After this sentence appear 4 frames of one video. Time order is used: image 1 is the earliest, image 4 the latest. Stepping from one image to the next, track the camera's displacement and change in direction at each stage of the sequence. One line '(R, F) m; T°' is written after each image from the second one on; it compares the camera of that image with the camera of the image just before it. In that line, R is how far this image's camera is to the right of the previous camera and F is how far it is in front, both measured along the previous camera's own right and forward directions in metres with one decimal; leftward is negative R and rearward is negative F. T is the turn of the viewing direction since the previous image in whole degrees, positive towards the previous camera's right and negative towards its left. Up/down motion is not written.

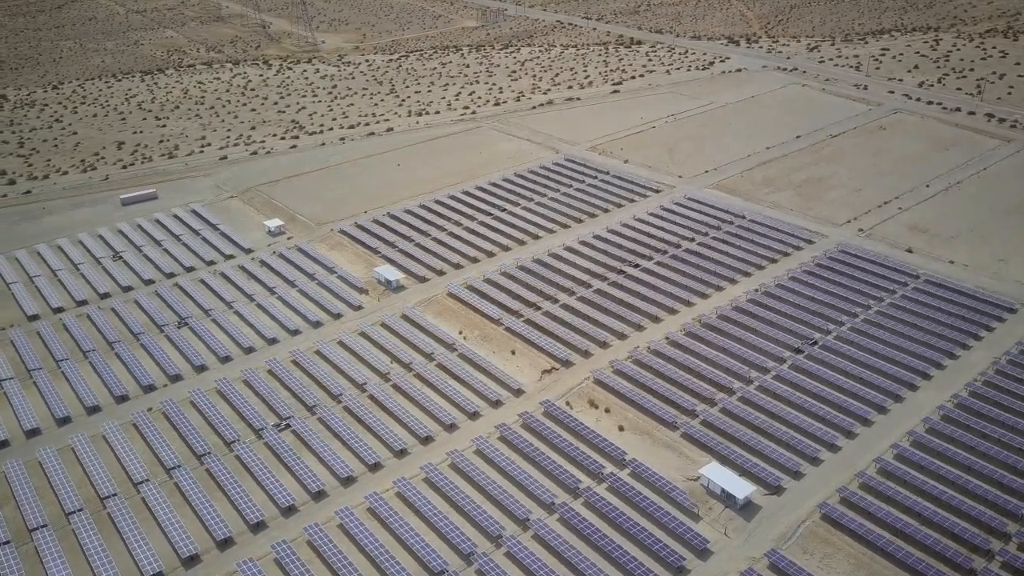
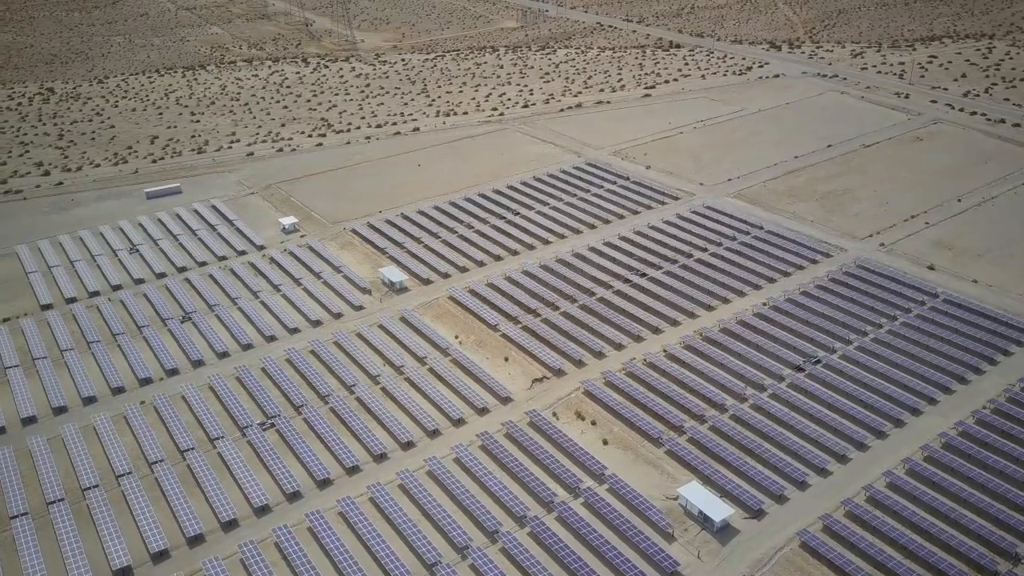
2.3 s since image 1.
(+2.6, +0.5) m; -3°
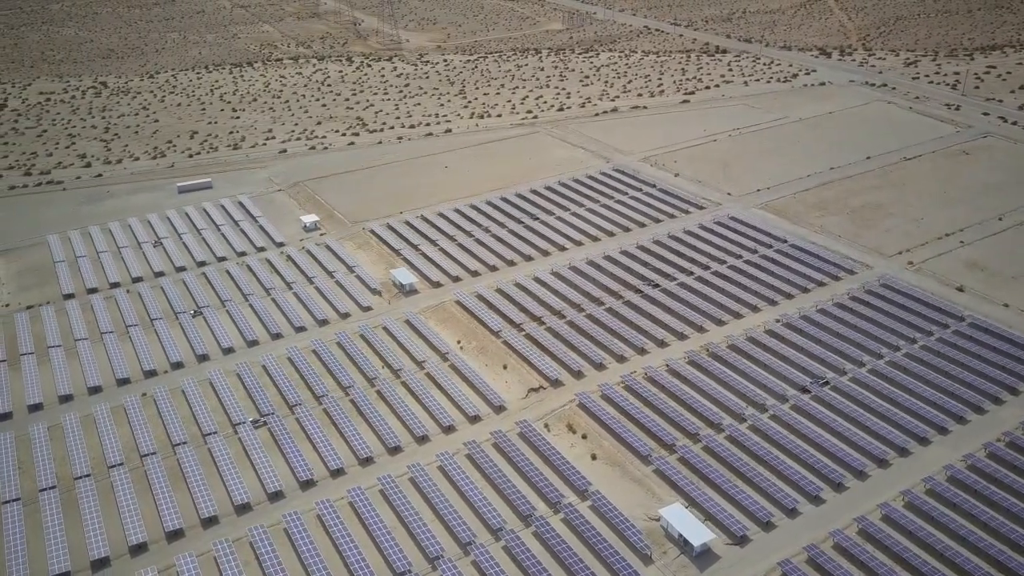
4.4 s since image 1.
(+2.5, +0.5) m; -4°
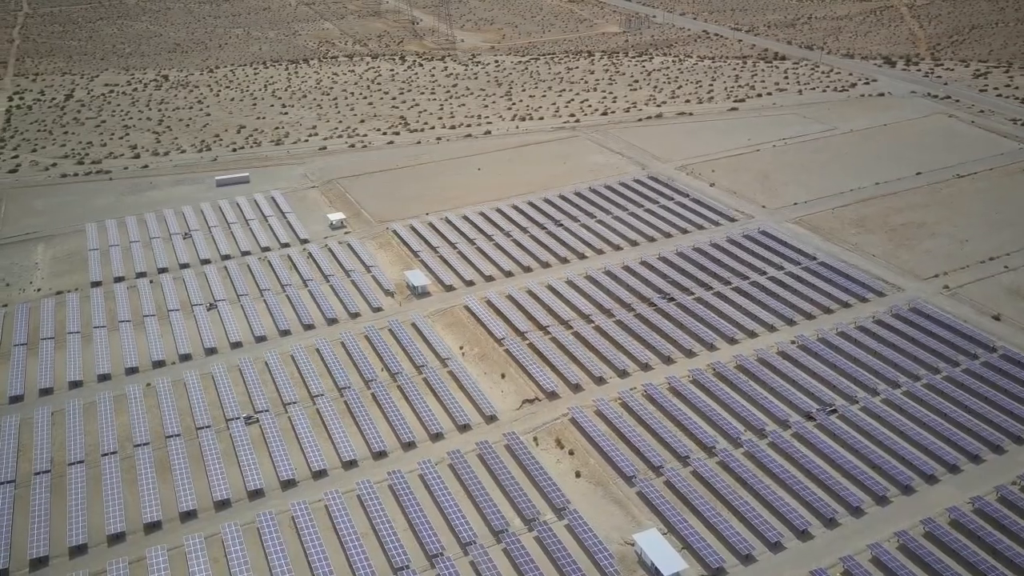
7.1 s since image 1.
(+3.0, +0.7) m; -4°
